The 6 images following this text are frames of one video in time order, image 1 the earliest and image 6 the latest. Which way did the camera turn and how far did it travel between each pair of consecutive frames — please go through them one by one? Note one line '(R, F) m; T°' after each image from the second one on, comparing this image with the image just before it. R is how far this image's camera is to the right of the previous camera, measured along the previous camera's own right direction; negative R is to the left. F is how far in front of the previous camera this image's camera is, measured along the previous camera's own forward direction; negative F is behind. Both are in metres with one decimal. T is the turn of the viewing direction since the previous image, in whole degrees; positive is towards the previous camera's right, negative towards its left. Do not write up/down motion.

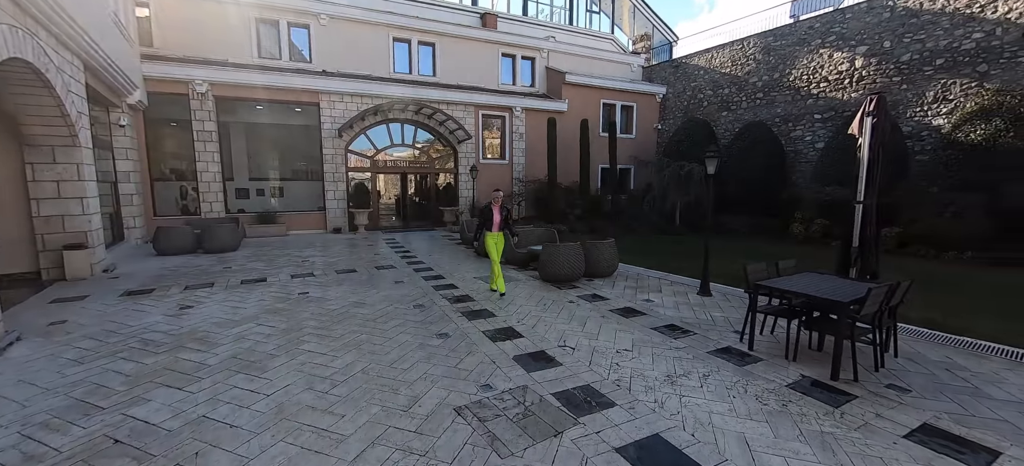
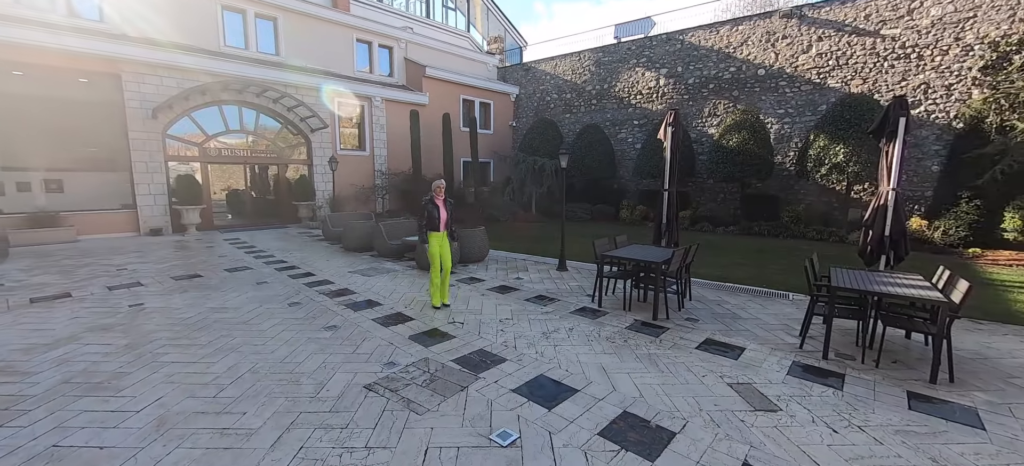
(-0.3, -0.3) m; +20°
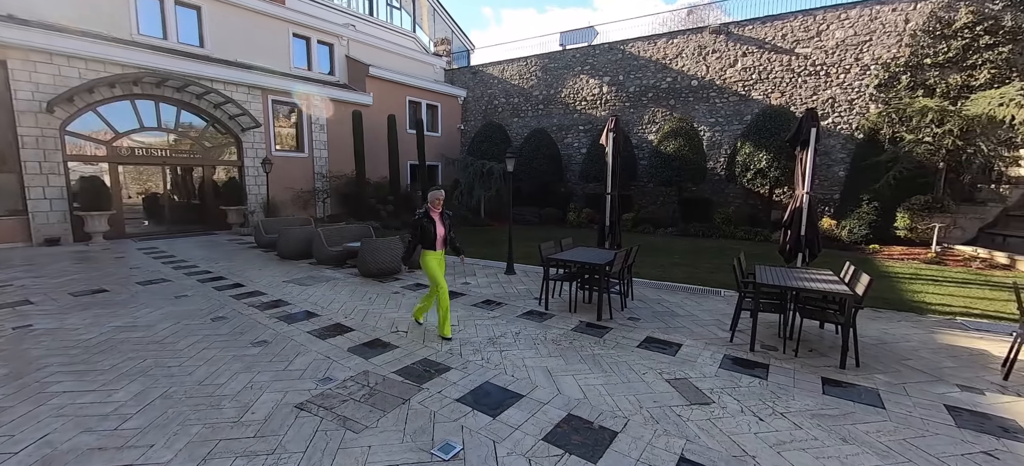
(+0.1, 0.0) m; +7°
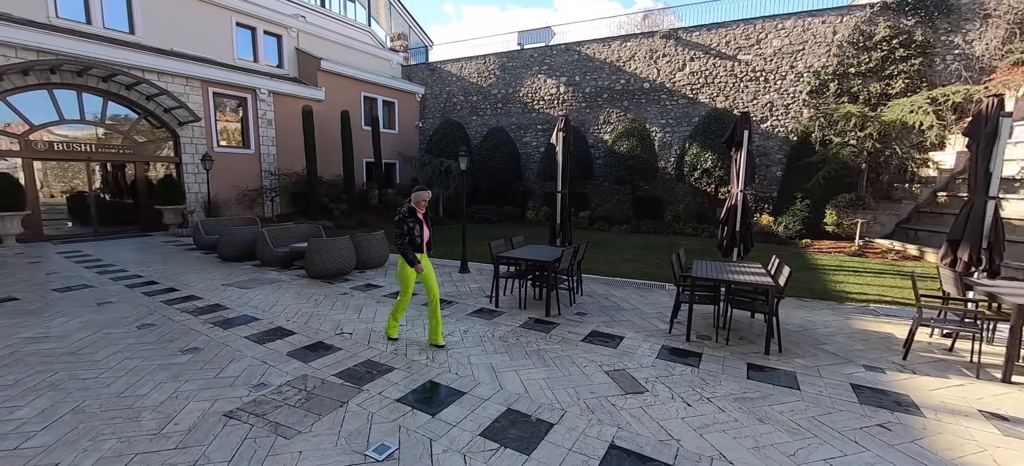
(+0.2, 0.0) m; +5°
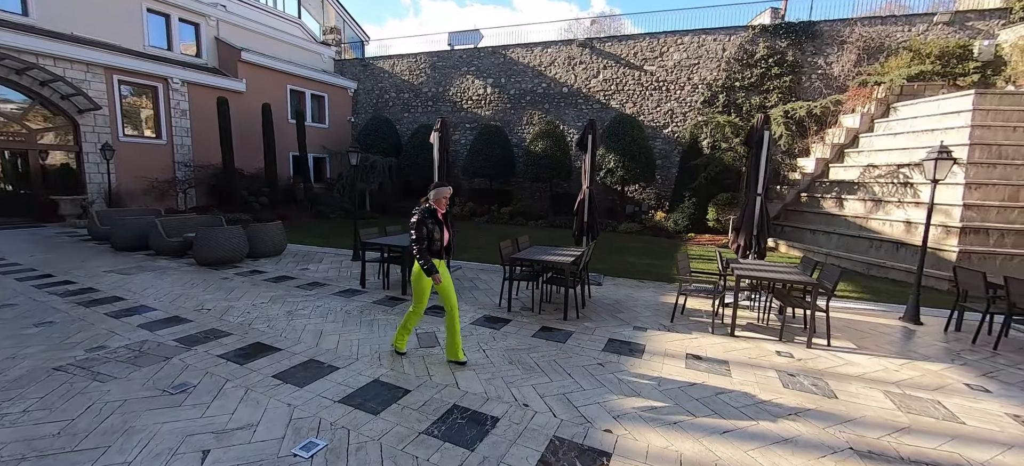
(+1.2, -0.7) m; +6°
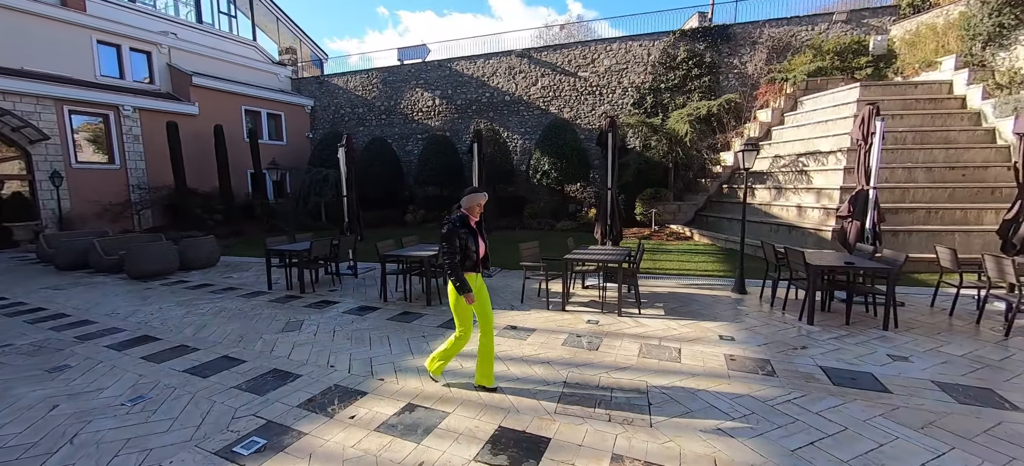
(+1.6, -0.8) m; +1°
